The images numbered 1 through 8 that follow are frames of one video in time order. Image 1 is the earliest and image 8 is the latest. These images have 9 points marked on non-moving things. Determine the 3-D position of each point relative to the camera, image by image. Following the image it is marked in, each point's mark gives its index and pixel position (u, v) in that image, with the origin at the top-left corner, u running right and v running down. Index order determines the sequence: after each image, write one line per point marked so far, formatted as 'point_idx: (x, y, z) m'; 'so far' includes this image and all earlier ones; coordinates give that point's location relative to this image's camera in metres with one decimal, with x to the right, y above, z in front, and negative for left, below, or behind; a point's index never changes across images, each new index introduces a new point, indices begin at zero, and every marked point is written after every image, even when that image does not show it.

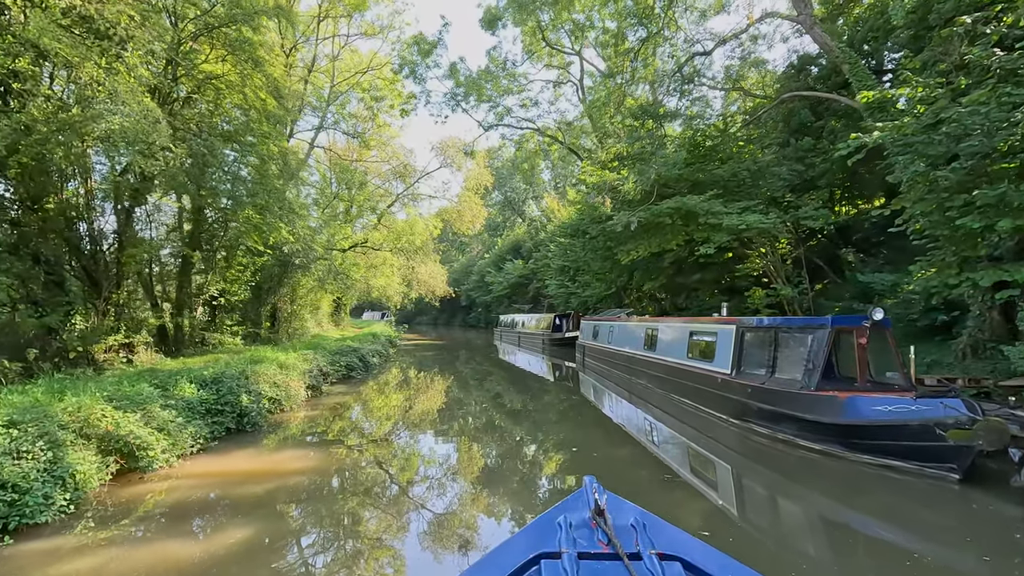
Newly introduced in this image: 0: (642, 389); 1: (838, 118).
0: (+3.1, -2.4, +12.2) m
1: (+7.4, +3.8, +11.6) m
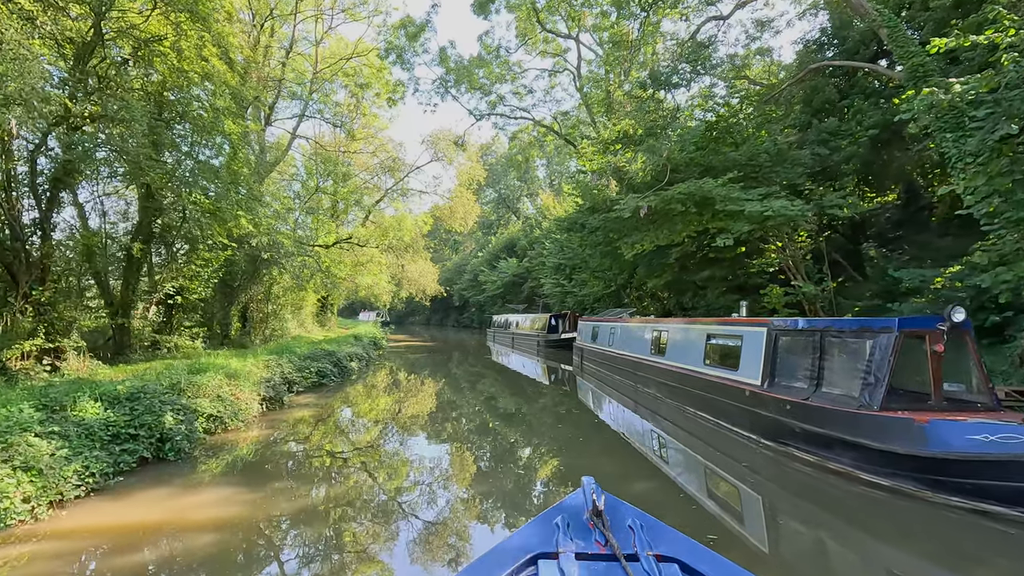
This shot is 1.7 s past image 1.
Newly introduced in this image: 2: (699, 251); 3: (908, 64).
0: (+2.9, -2.3, +11.0) m
1: (+7.2, +3.9, +10.4) m
2: (+4.8, +0.9, +13.1) m
3: (+6.2, +3.5, +8.0) m
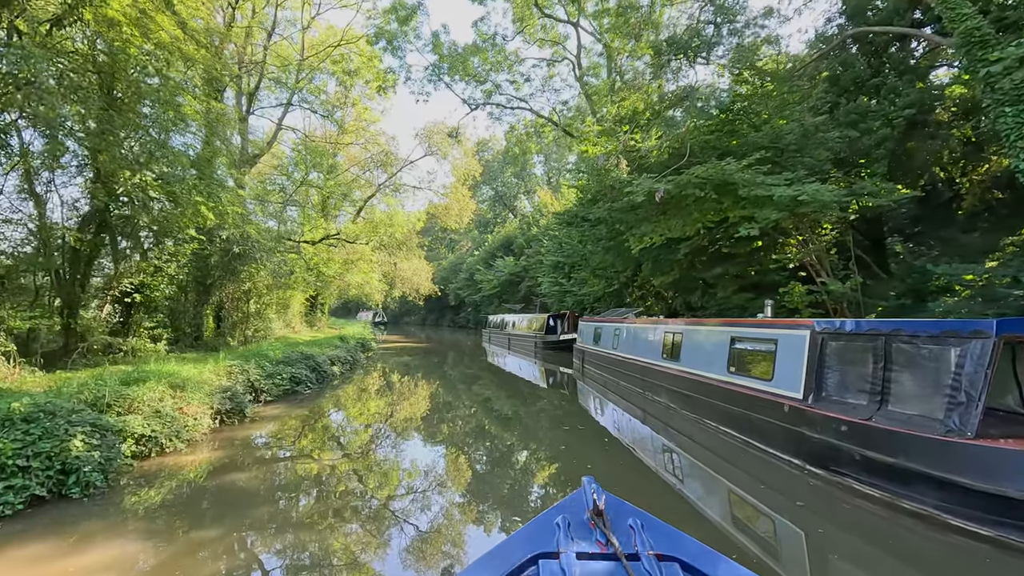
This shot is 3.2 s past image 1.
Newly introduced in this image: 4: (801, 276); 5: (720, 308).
0: (+2.8, -2.3, +10.0) m
1: (+7.1, +3.9, +9.4) m
2: (+4.7, +1.0, +12.0) m
3: (+6.1, +3.5, +7.0) m
4: (+6.4, +0.3, +11.3) m
5: (+5.1, -0.5, +12.5) m
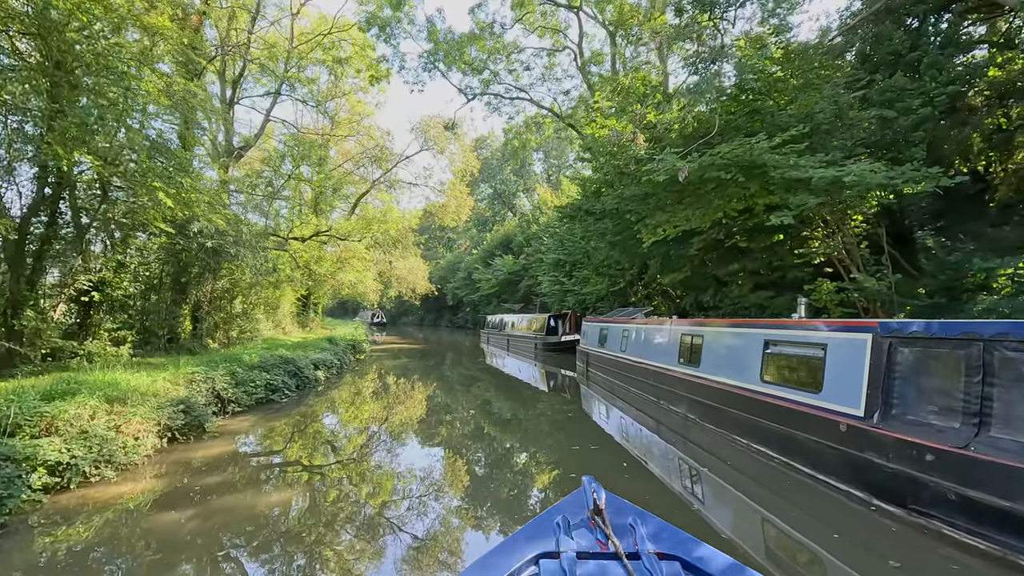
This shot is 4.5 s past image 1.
0: (+2.8, -2.2, +9.0) m
1: (+7.1, +4.0, +8.5) m
2: (+4.6, +1.0, +11.1) m
3: (+6.1, +3.6, +6.1) m
4: (+6.4, +0.3, +10.3) m
5: (+5.0, -0.4, +11.6) m
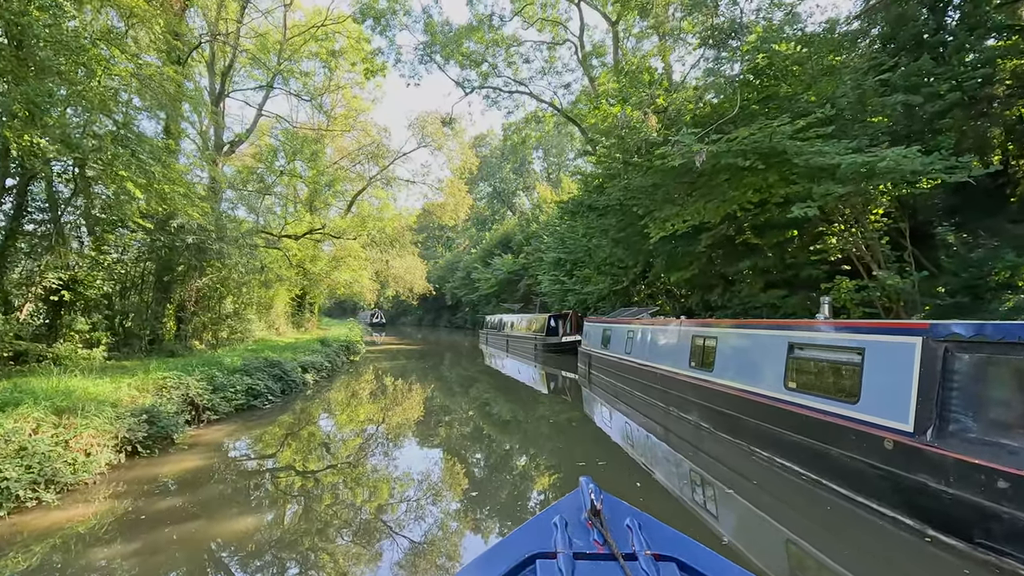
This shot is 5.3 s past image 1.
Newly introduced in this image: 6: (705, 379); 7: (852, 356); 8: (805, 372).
0: (+2.8, -2.2, +8.5) m
1: (+7.1, +4.0, +7.9) m
2: (+4.6, +1.1, +10.6) m
3: (+6.1, +3.6, +5.5) m
4: (+6.3, +0.3, +9.8) m
5: (+5.0, -0.4, +11.0) m
6: (+2.9, -1.4, +7.8) m
7: (+3.3, -0.7, +5.0) m
8: (+3.2, -0.9, +5.6) m
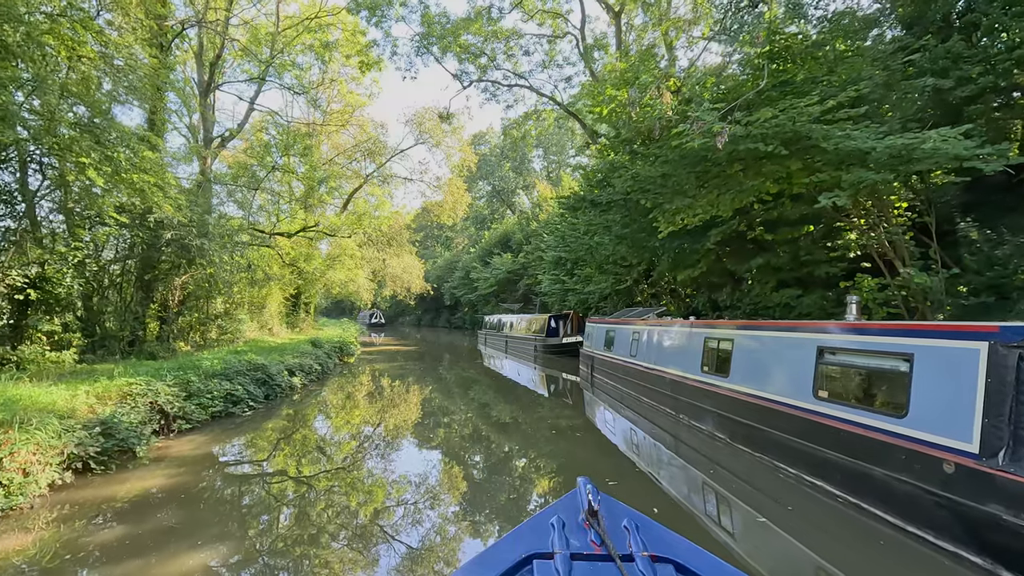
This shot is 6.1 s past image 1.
0: (+2.8, -2.2, +7.9) m
1: (+7.1, +4.0, +7.4) m
2: (+4.6, +1.1, +10.0) m
3: (+6.1, +3.6, +4.9) m
4: (+6.3, +0.4, +9.2) m
5: (+5.0, -0.4, +10.5) m
6: (+2.9, -1.4, +7.3) m
7: (+3.2, -0.6, +4.4) m
8: (+3.2, -0.9, +5.1) m
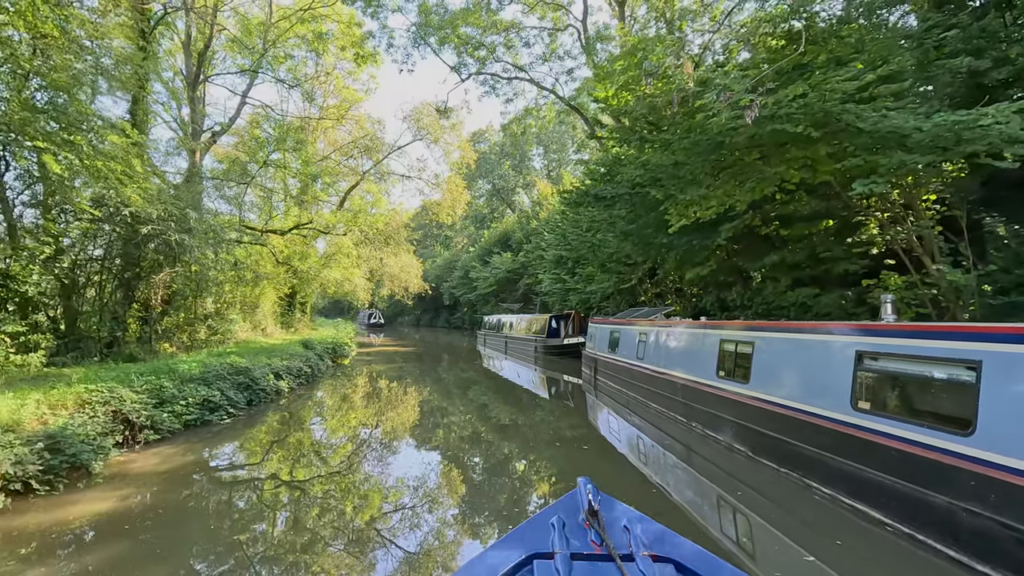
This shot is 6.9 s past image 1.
0: (+2.7, -2.2, +7.4) m
1: (+7.1, +4.0, +6.8) m
2: (+4.6, +1.1, +9.4) m
3: (+6.0, +3.7, +4.4) m
4: (+6.3, +0.4, +8.7) m
5: (+5.0, -0.4, +9.9) m
6: (+2.9, -1.3, +6.7) m
7: (+3.2, -0.6, +3.8) m
8: (+3.2, -0.9, +4.5) m
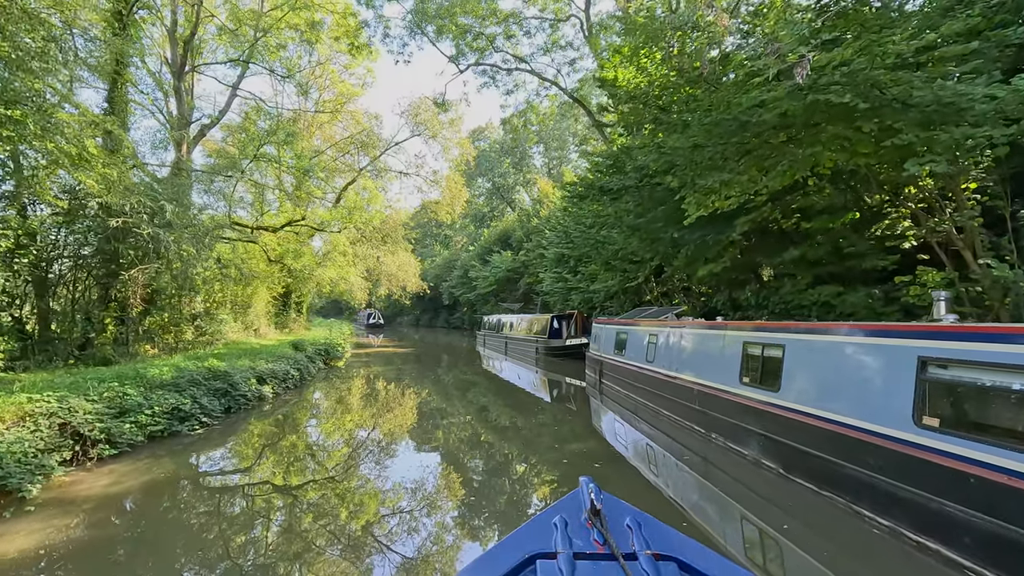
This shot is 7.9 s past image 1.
0: (+2.8, -2.1, +6.7) m
1: (+7.1, +4.1, +6.2) m
2: (+4.6, +1.1, +8.8) m
3: (+6.0, +3.7, +3.7) m
4: (+6.3, +0.4, +8.0) m
5: (+5.0, -0.3, +9.3) m
6: (+2.9, -1.3, +6.1) m
7: (+3.2, -0.6, +3.2) m
8: (+3.2, -0.9, +3.9) m
